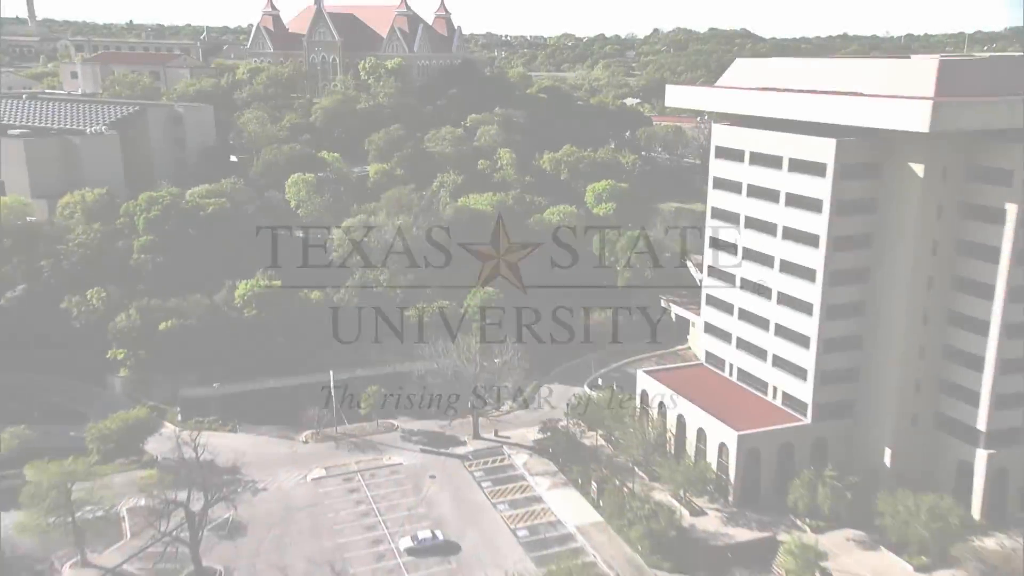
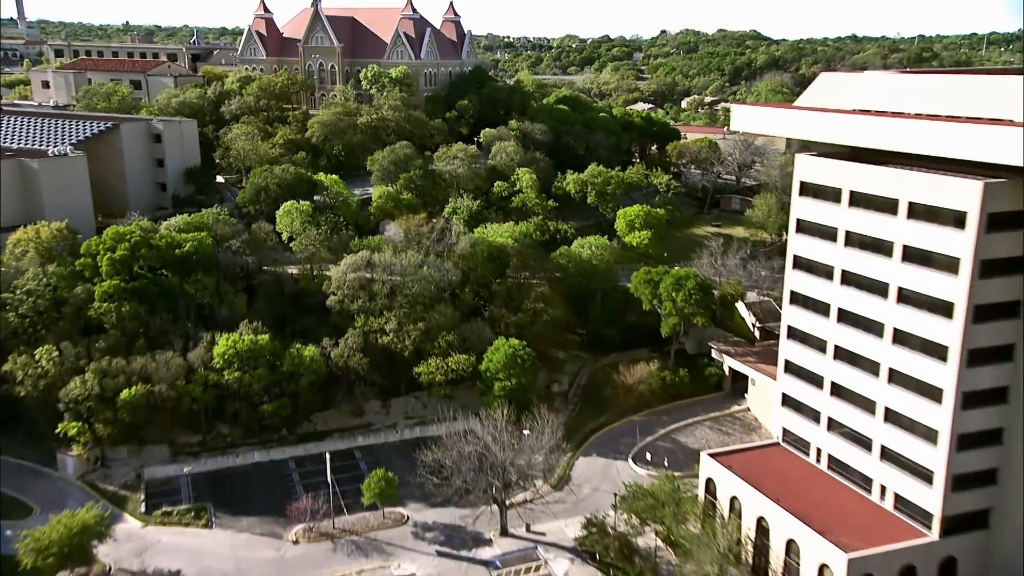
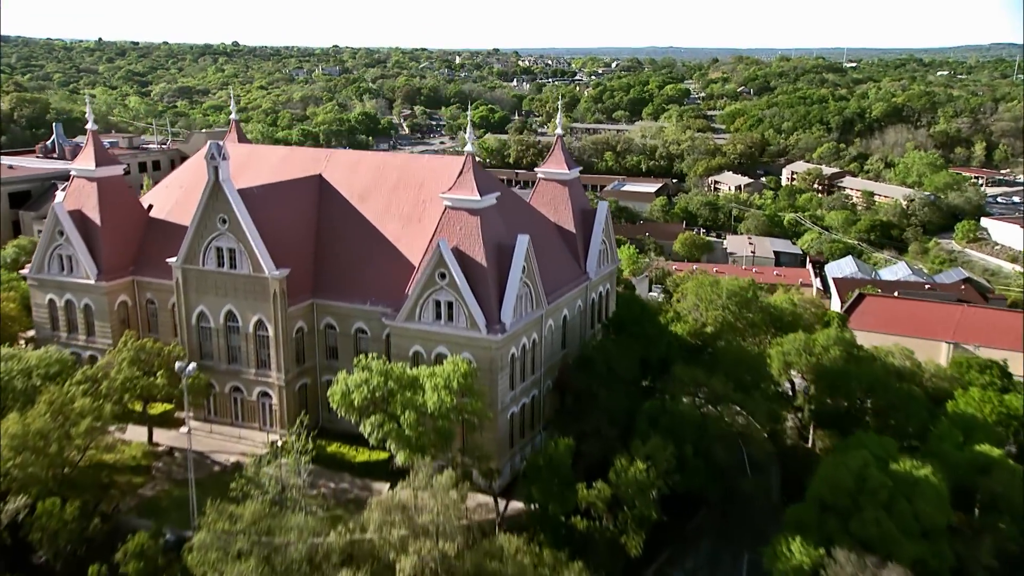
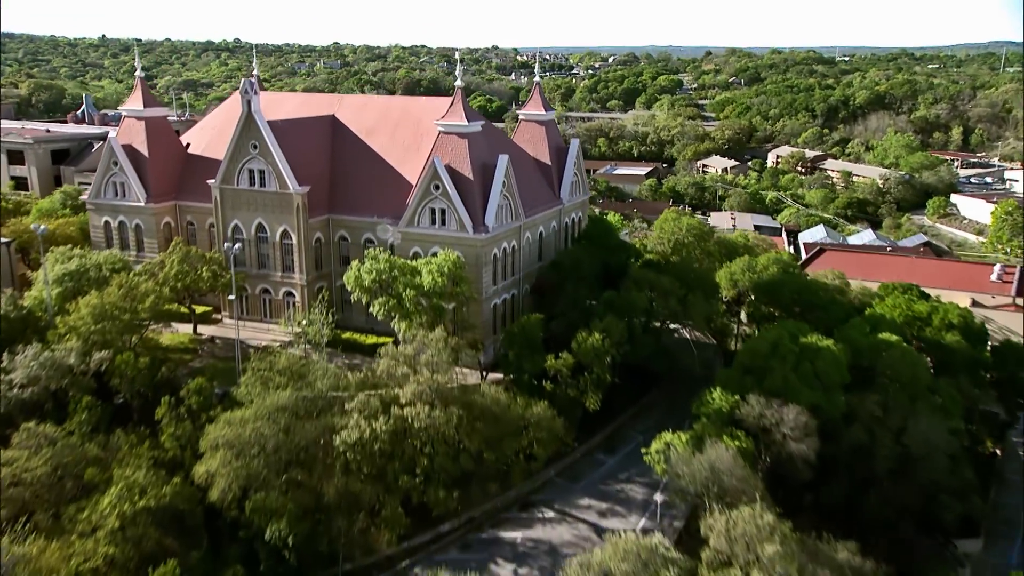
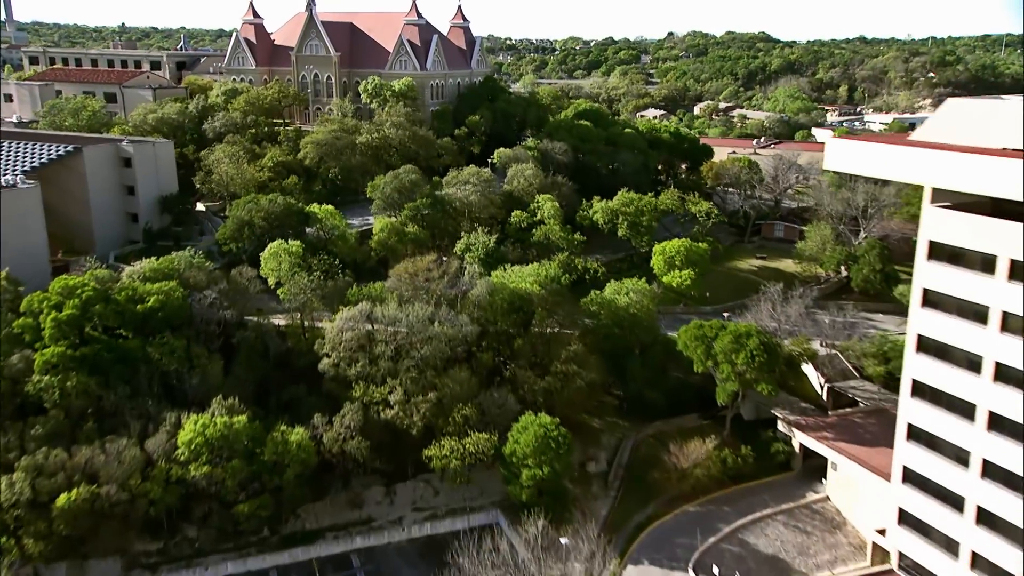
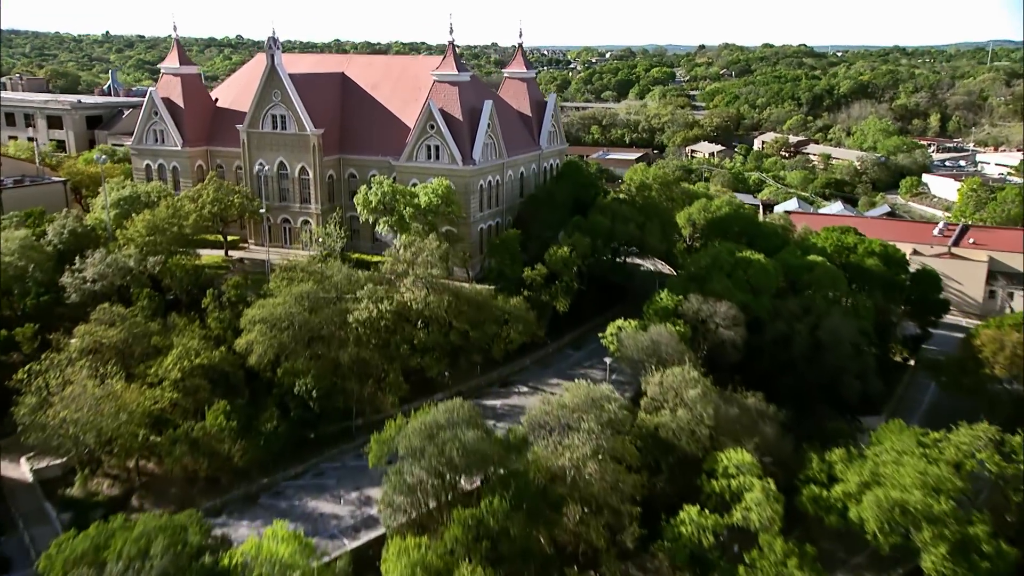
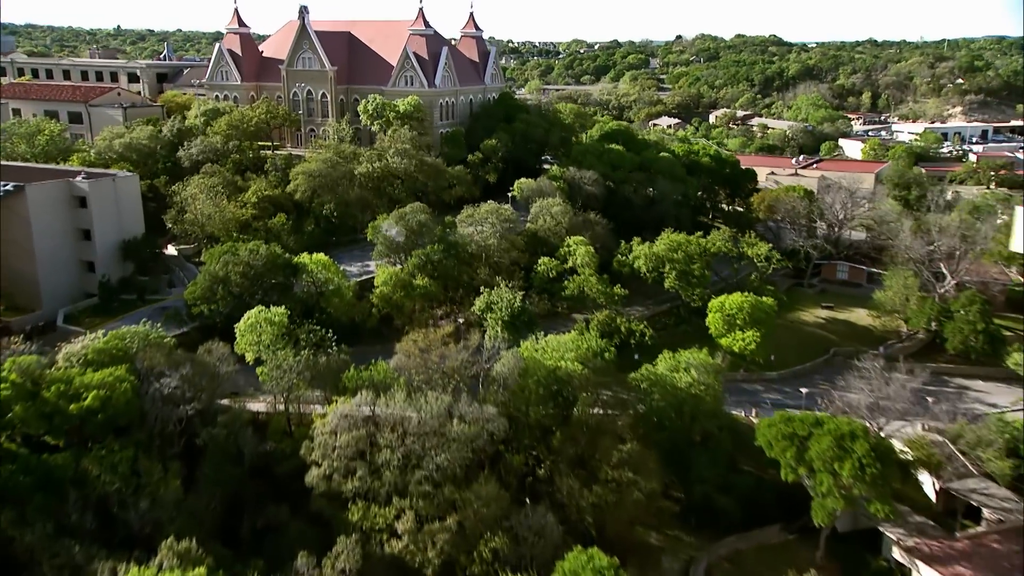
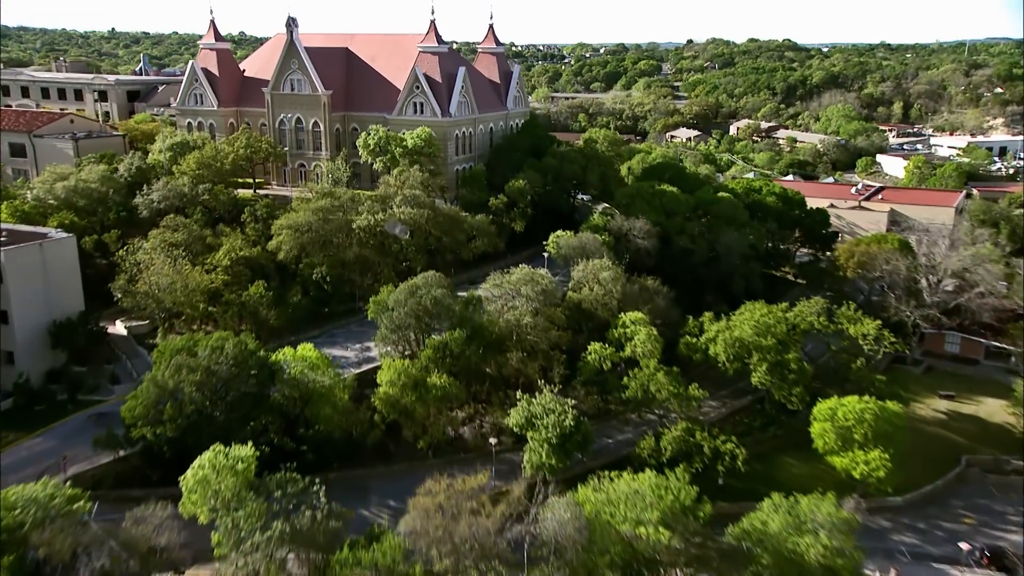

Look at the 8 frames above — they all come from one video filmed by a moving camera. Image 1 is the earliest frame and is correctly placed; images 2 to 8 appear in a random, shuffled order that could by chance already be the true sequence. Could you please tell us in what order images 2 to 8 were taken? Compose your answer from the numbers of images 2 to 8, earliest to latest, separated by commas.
2, 5, 7, 8, 6, 4, 3
